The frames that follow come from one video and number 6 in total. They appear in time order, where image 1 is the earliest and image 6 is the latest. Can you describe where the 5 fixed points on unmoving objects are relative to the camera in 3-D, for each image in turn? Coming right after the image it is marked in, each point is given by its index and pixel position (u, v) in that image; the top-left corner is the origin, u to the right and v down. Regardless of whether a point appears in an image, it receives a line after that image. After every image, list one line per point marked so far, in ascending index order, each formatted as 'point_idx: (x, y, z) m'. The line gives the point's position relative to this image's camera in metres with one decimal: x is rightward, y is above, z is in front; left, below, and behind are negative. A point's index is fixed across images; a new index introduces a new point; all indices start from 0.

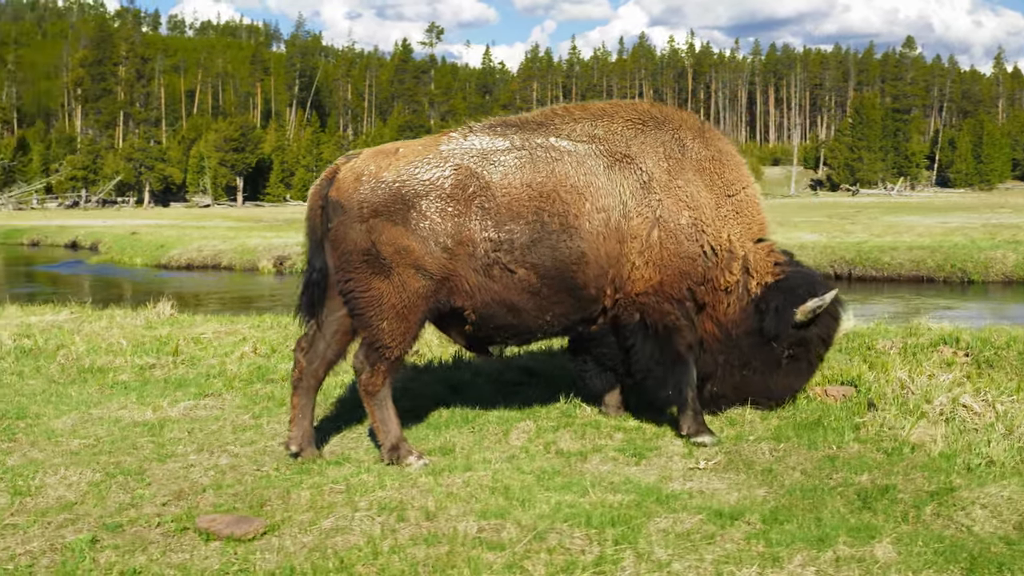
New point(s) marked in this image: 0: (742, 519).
0: (+0.8, -0.8, +4.5) m
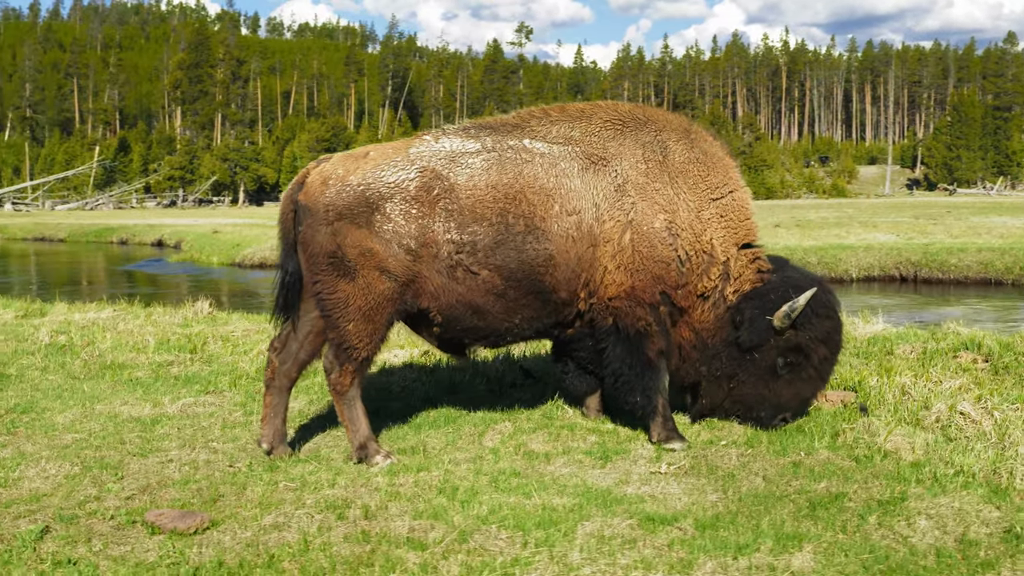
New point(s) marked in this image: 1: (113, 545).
0: (+0.6, -0.8, +4.5) m
1: (-1.4, -0.9, +4.5) m
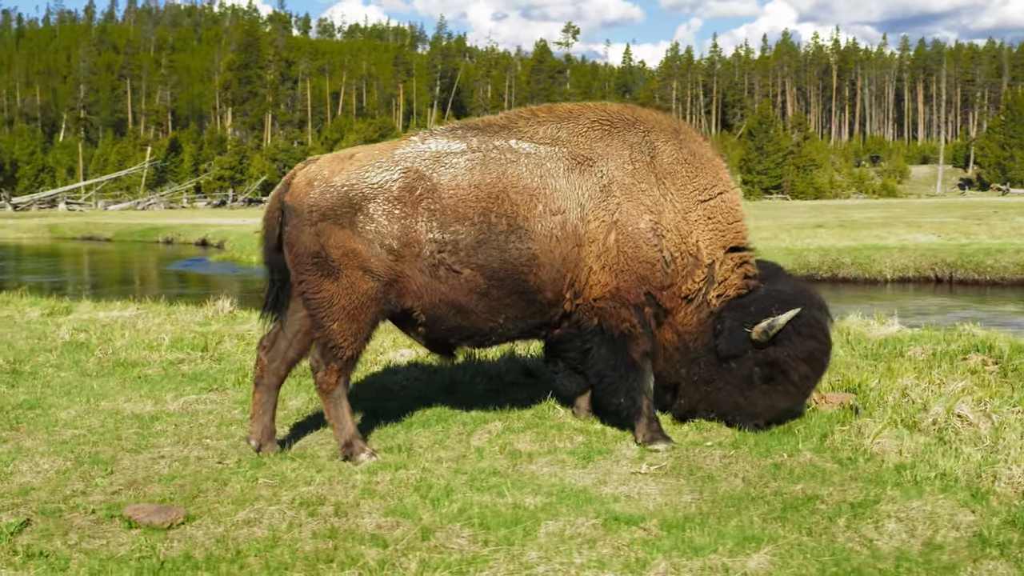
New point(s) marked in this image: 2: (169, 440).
0: (+0.4, -0.8, +4.5) m
1: (-1.5, -0.9, +4.6) m
2: (-1.6, -0.7, +6.0) m
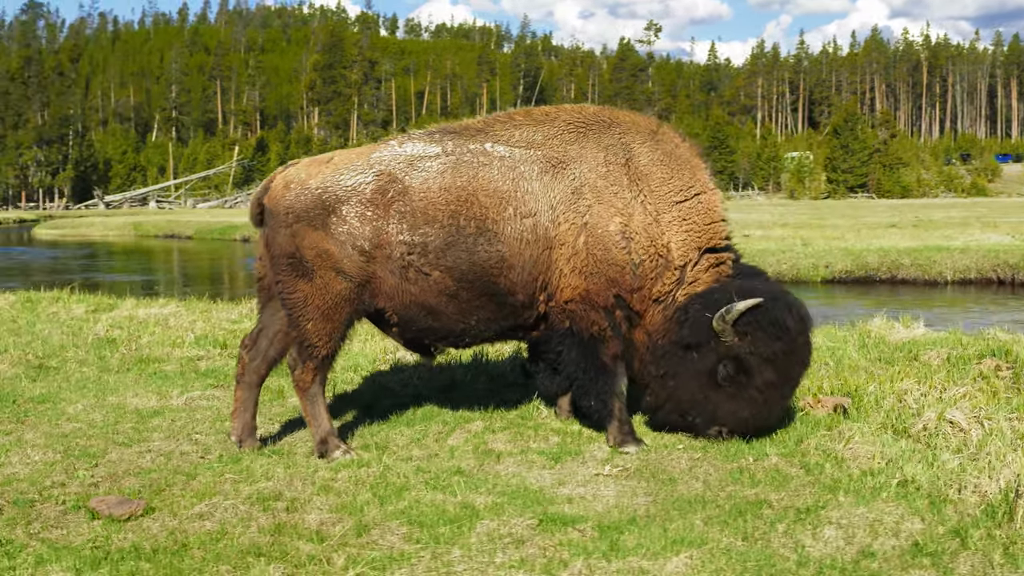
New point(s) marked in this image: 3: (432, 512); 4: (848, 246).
0: (+0.2, -0.8, +4.5) m
1: (-1.7, -0.9, +4.7) m
2: (-1.7, -0.7, +6.2) m
3: (-0.3, -0.8, +4.7) m
4: (+4.5, +0.6, +17.2) m
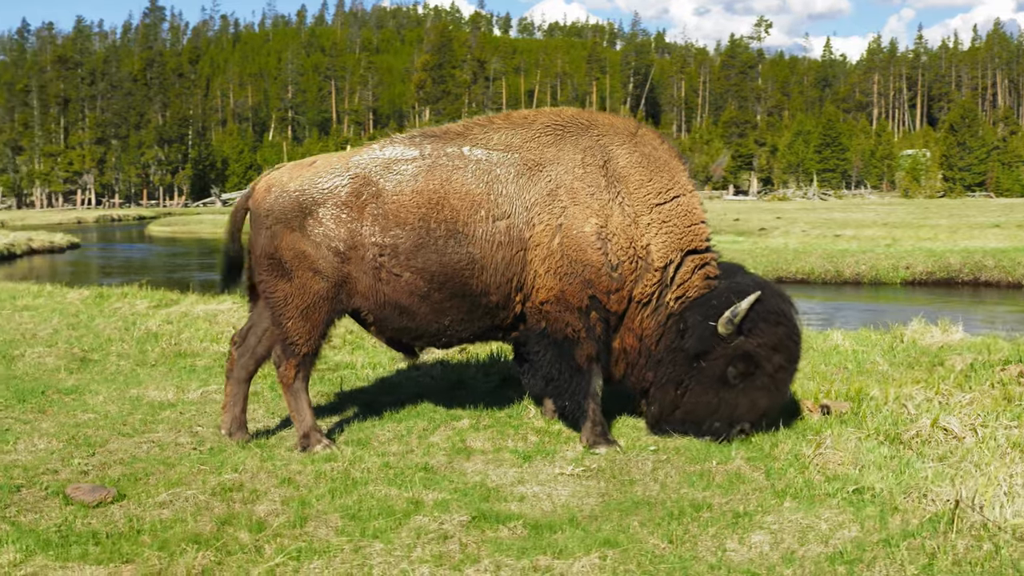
0: (0.0, -0.8, +4.6) m
1: (-1.9, -0.9, +5.0) m
2: (-1.7, -0.7, +6.5) m
3: (-0.5, -0.8, +4.8) m
4: (+5.5, +0.5, +16.8) m
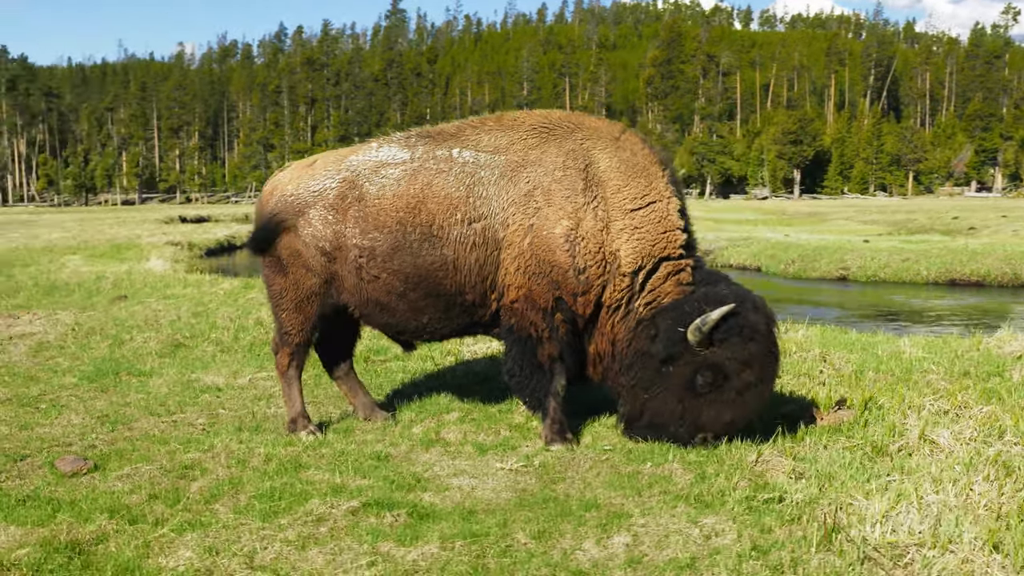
0: (-0.4, -0.8, +4.8) m
1: (-2.2, -0.8, +5.6) m
2: (-1.7, -0.7, +7.0) m
3: (-0.9, -0.8, +5.1) m
4: (+7.5, +0.5, +15.6) m
